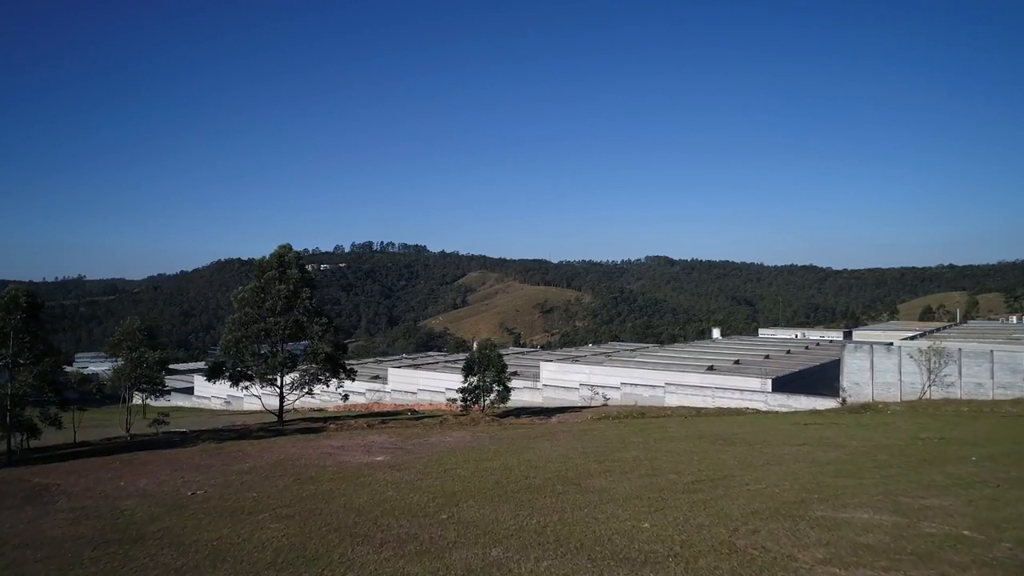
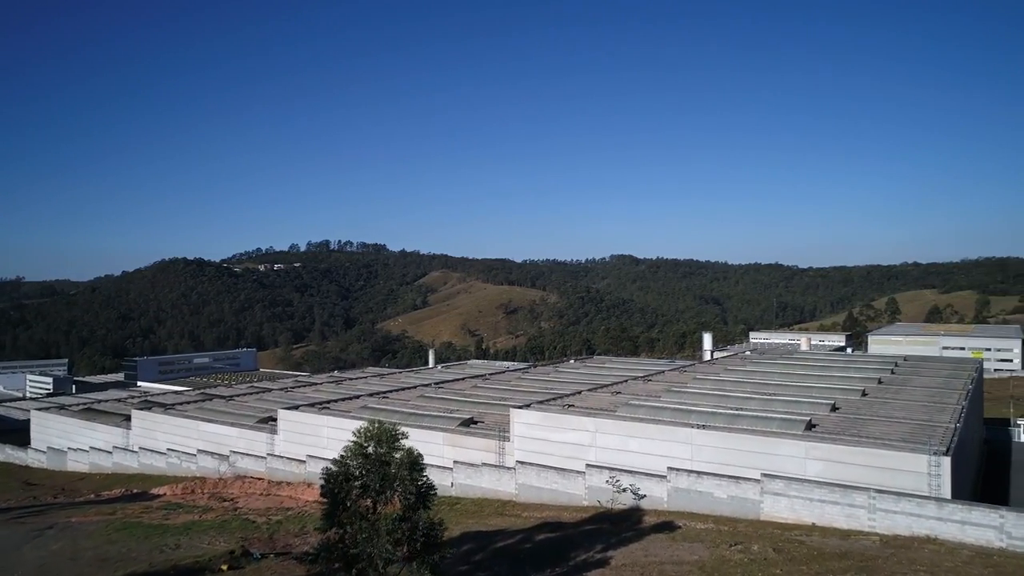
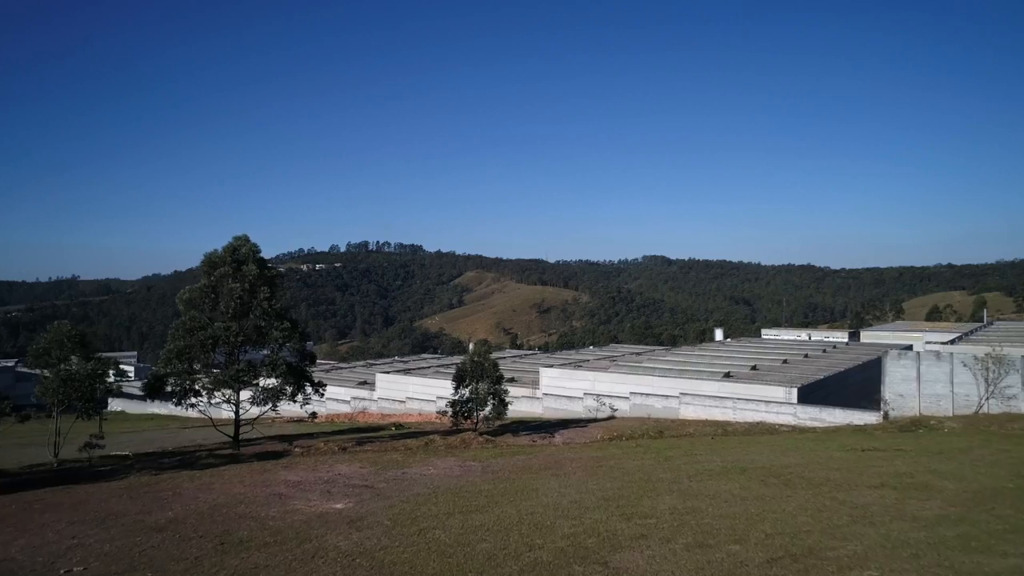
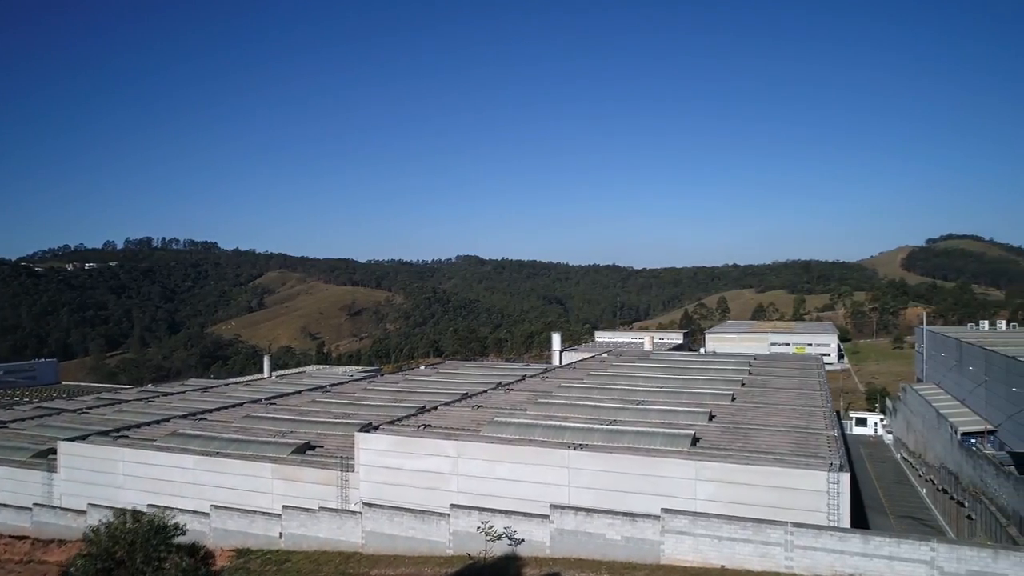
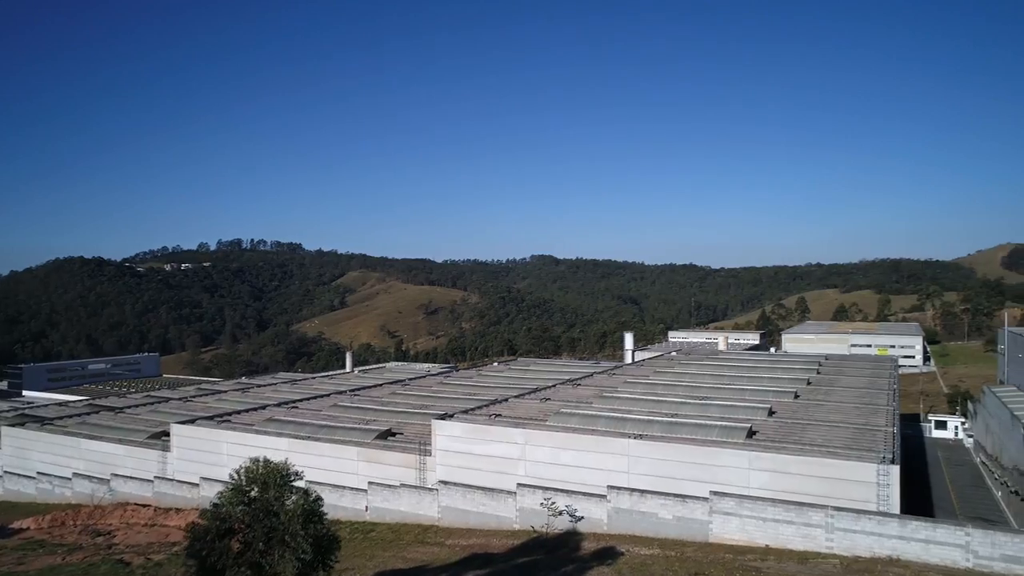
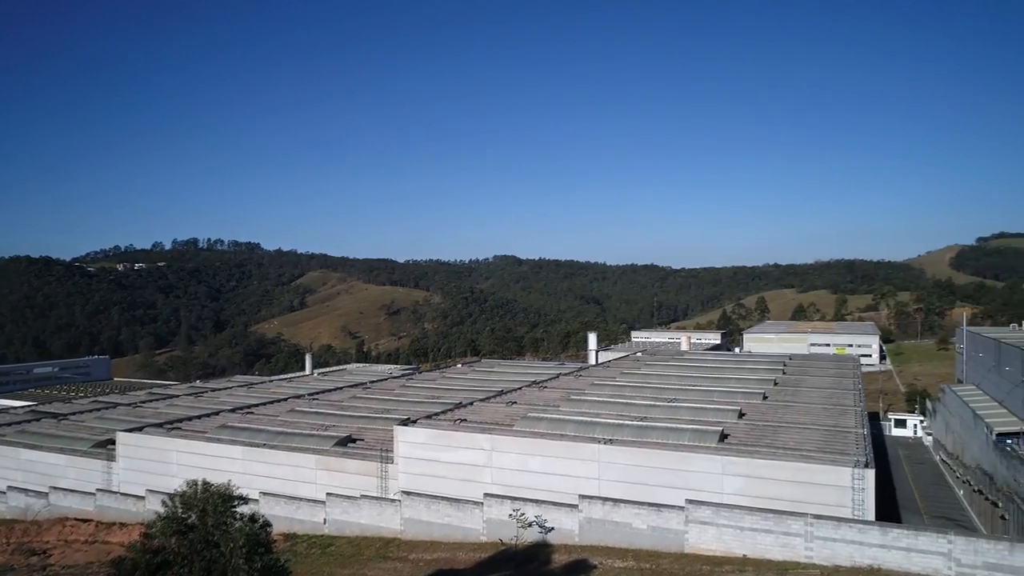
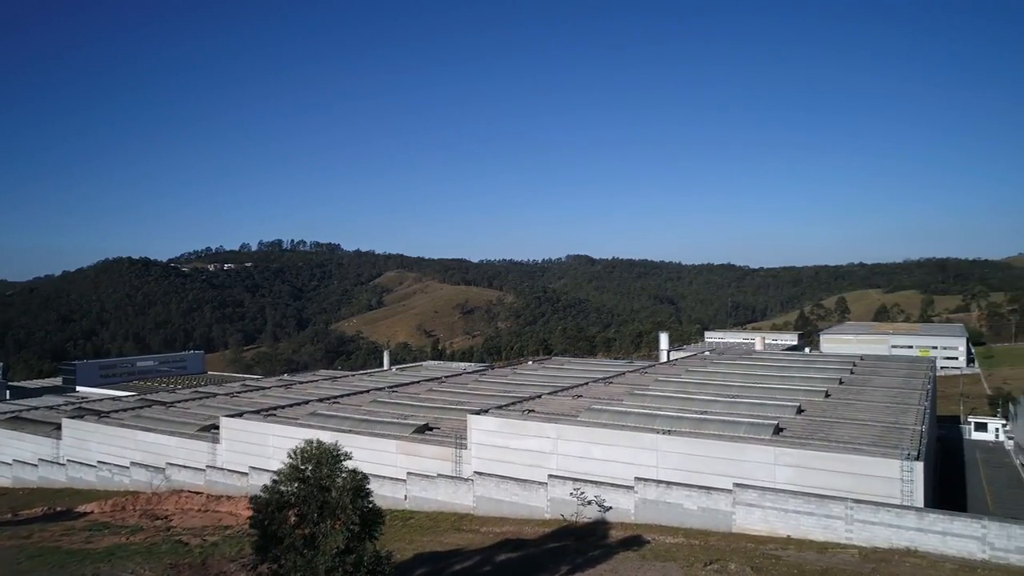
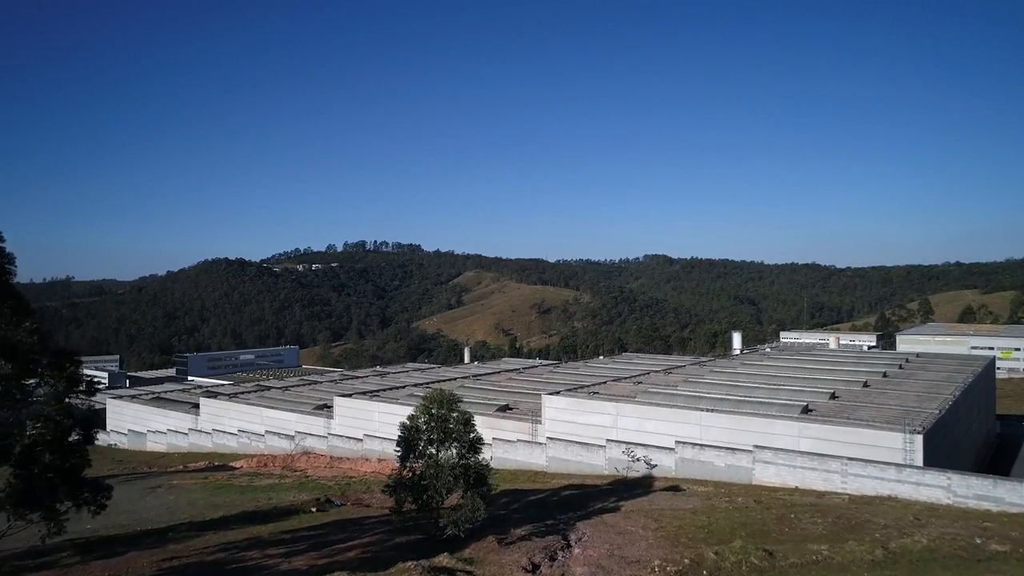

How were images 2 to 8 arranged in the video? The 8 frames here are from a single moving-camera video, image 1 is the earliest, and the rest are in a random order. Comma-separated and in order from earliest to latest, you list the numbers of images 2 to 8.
3, 8, 2, 7, 5, 6, 4
